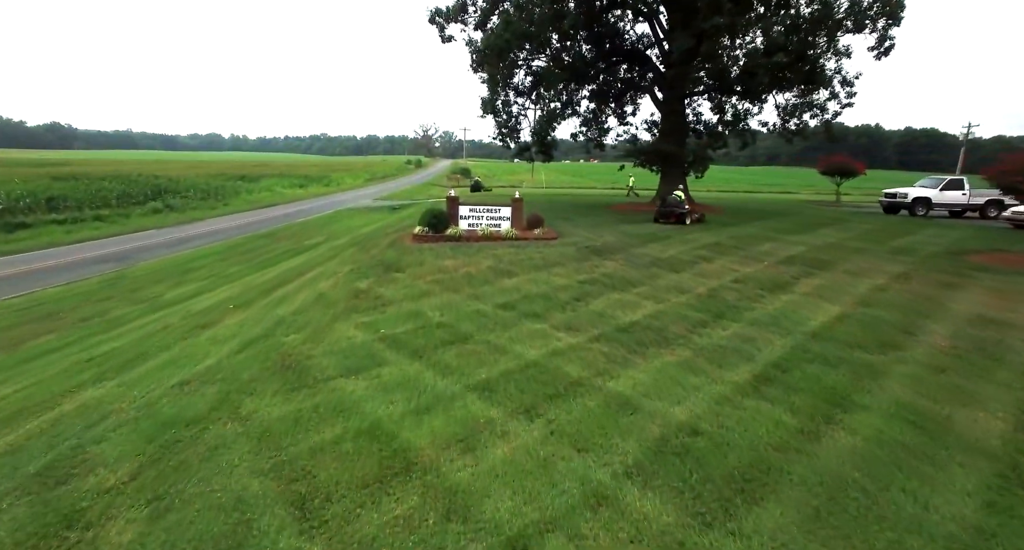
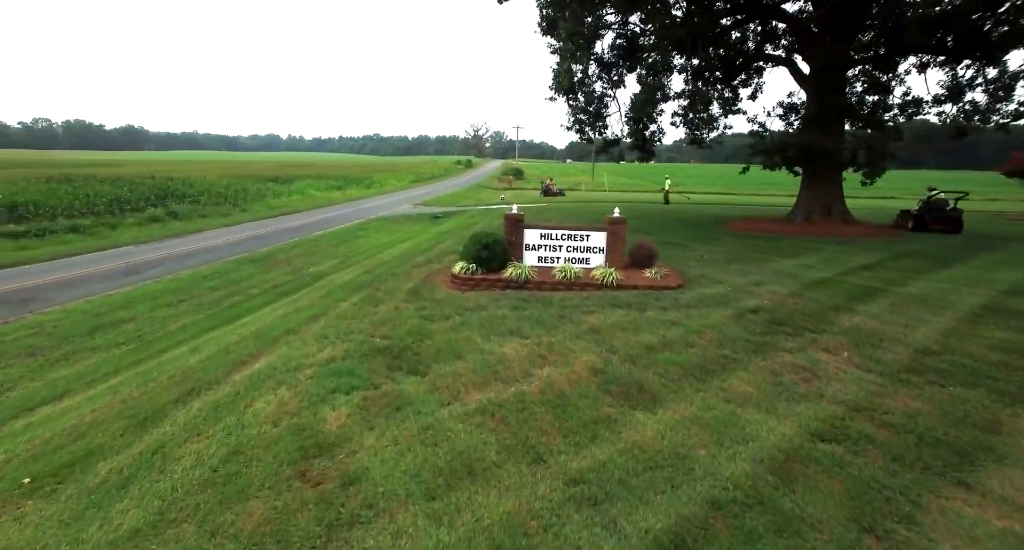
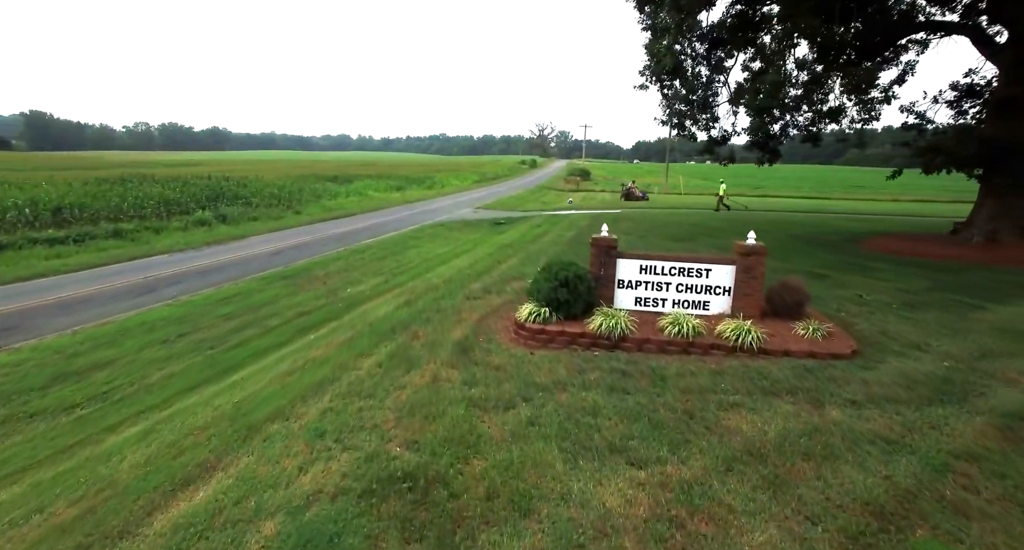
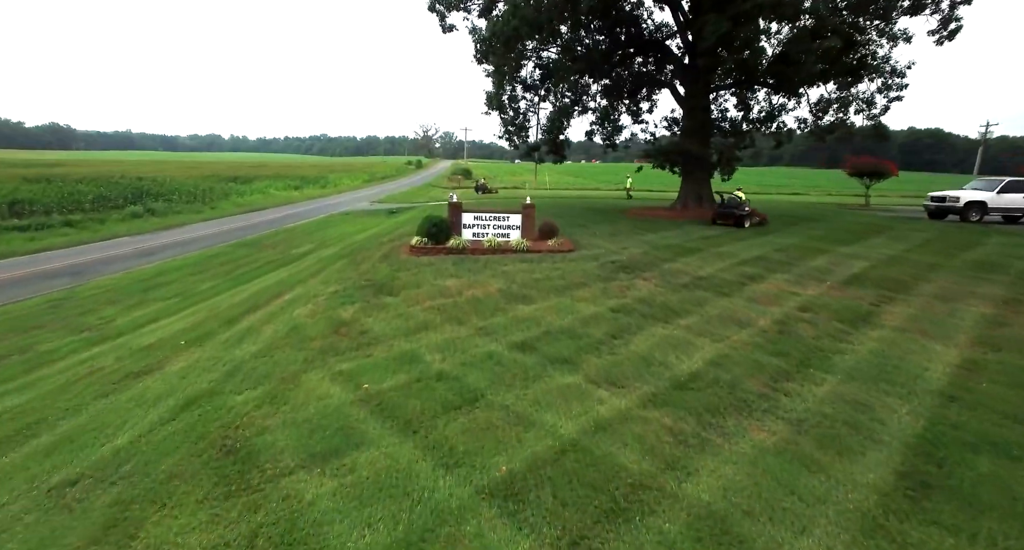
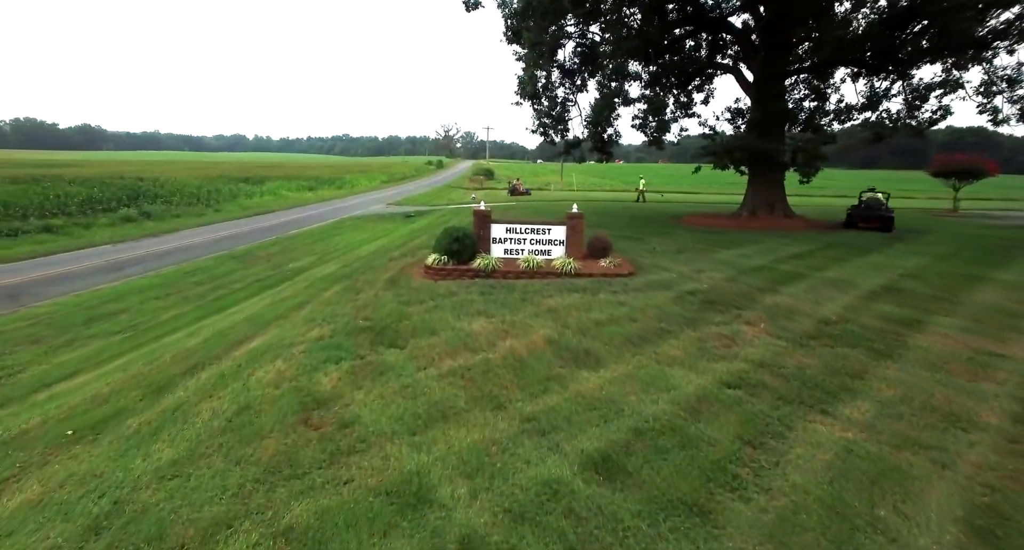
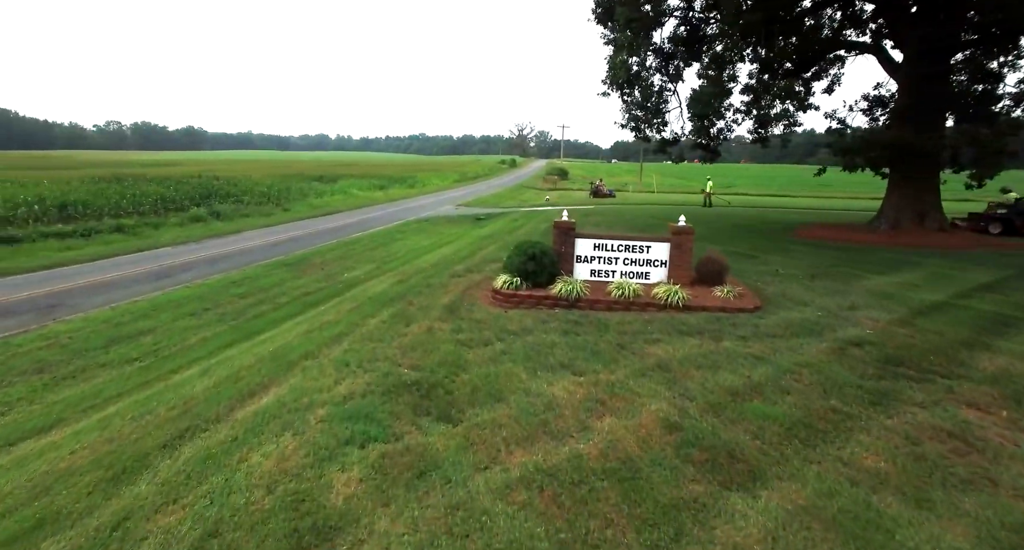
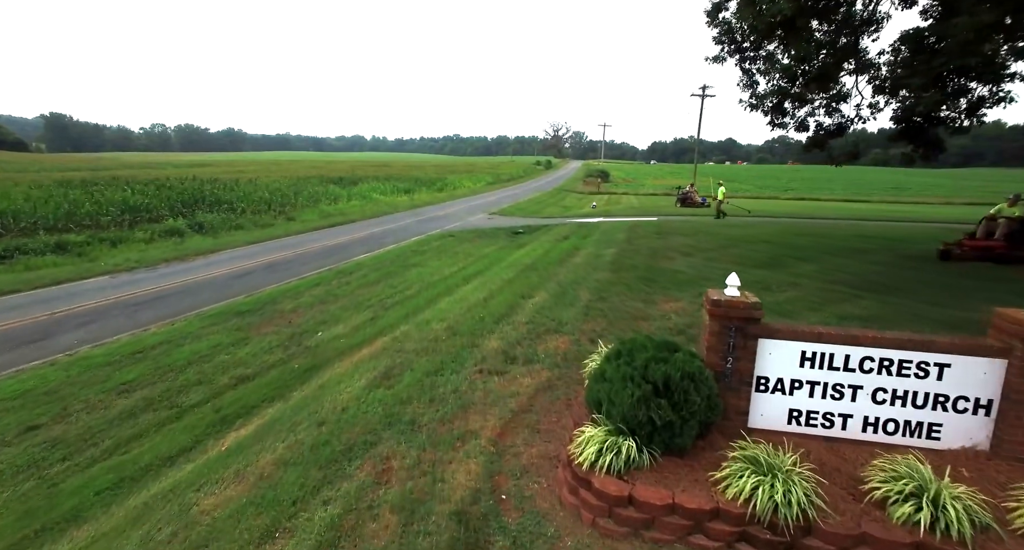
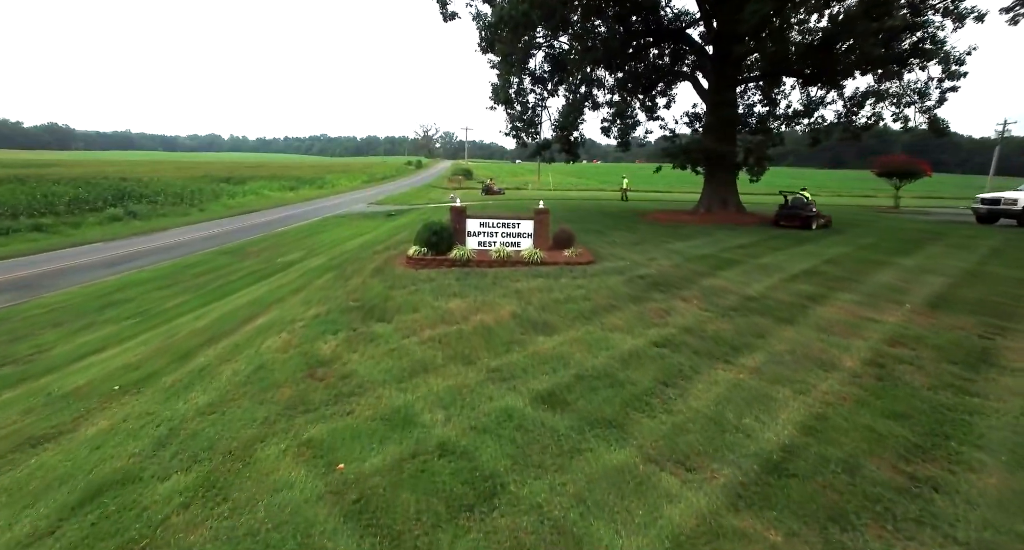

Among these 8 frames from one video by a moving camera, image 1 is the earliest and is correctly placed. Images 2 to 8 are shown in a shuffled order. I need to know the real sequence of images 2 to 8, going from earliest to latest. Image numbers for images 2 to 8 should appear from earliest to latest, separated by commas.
4, 8, 5, 2, 6, 3, 7
